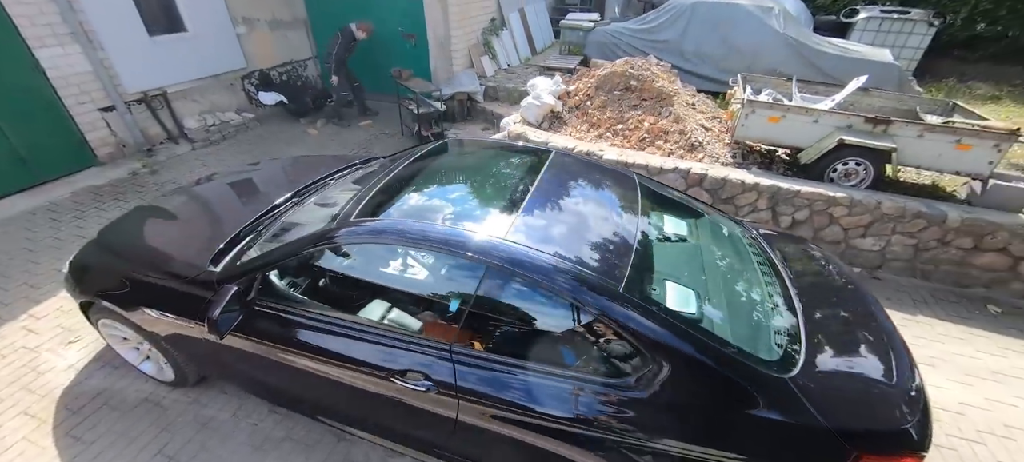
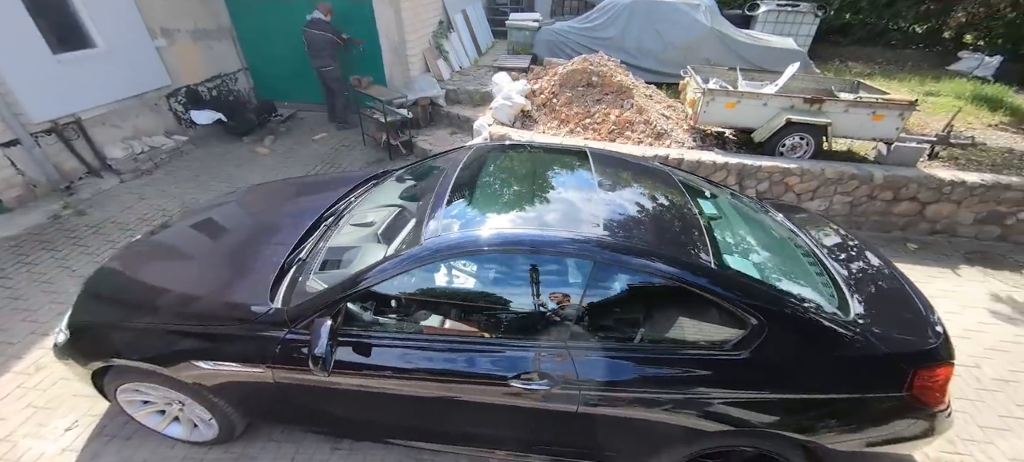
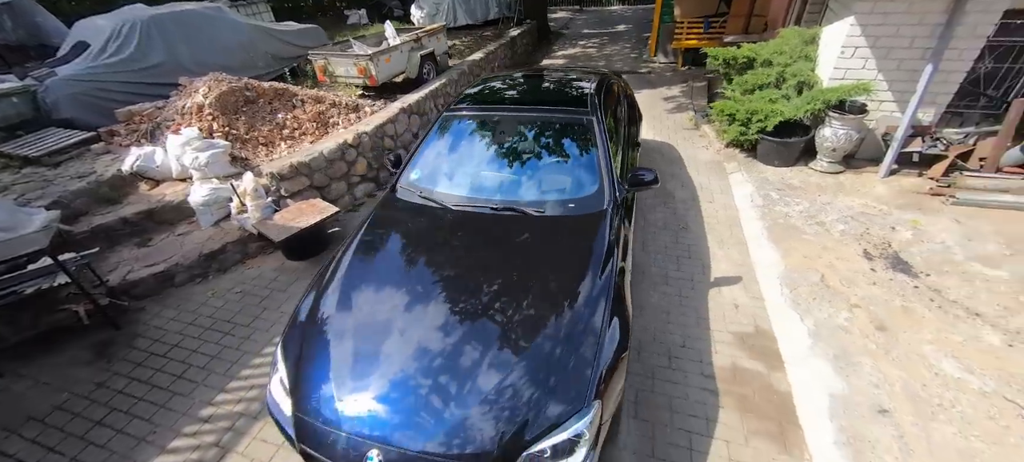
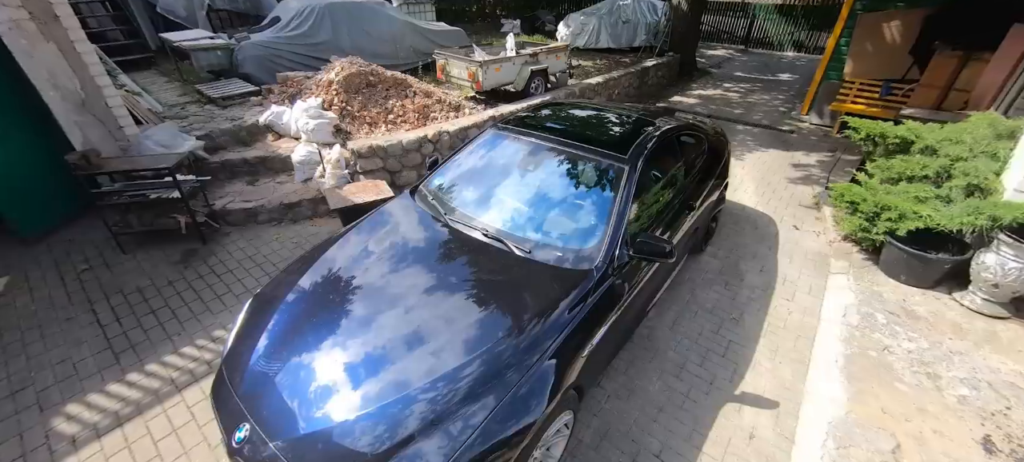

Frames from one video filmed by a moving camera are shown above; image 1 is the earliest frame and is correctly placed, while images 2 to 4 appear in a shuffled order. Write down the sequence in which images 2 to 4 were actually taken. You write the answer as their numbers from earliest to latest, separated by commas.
2, 4, 3
